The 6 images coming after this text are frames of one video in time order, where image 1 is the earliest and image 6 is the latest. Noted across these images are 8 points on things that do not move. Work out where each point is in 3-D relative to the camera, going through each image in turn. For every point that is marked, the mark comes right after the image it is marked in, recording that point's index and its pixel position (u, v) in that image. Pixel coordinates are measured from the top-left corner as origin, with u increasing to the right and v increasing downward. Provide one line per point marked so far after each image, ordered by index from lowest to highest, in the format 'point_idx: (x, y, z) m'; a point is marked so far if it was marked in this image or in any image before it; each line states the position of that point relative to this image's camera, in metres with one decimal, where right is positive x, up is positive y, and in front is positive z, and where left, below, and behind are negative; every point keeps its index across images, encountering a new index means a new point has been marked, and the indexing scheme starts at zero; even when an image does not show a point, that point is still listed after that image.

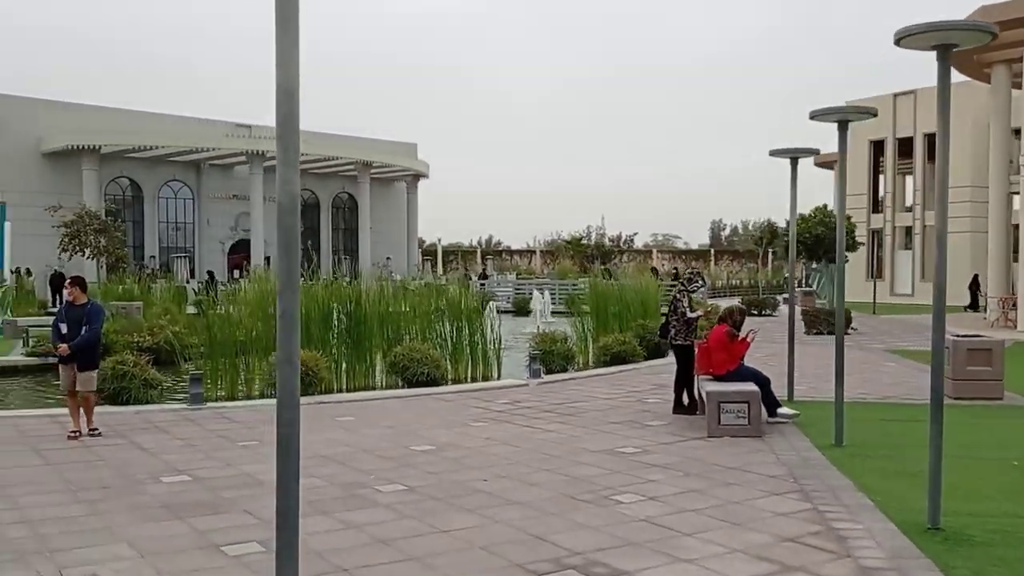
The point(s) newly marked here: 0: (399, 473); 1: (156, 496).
0: (-0.9, -1.4, +6.8) m
1: (-2.5, -1.4, +6.1) m
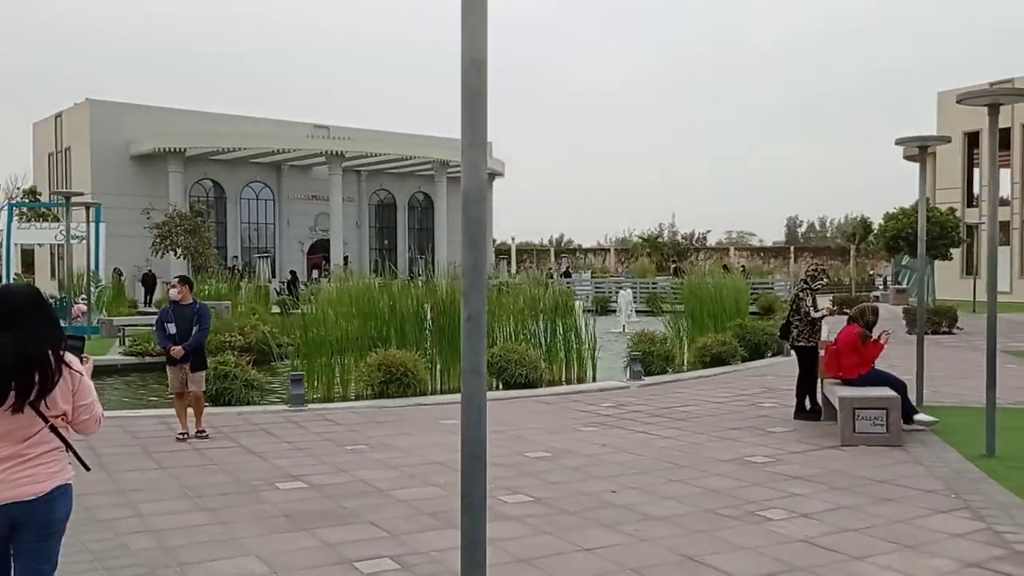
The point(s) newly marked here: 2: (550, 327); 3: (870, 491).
0: (+0.1, -1.4, +6.5) m
1: (-1.6, -1.4, +5.9) m
2: (+0.6, -0.6, +13.5) m
3: (+2.5, -1.4, +6.1) m
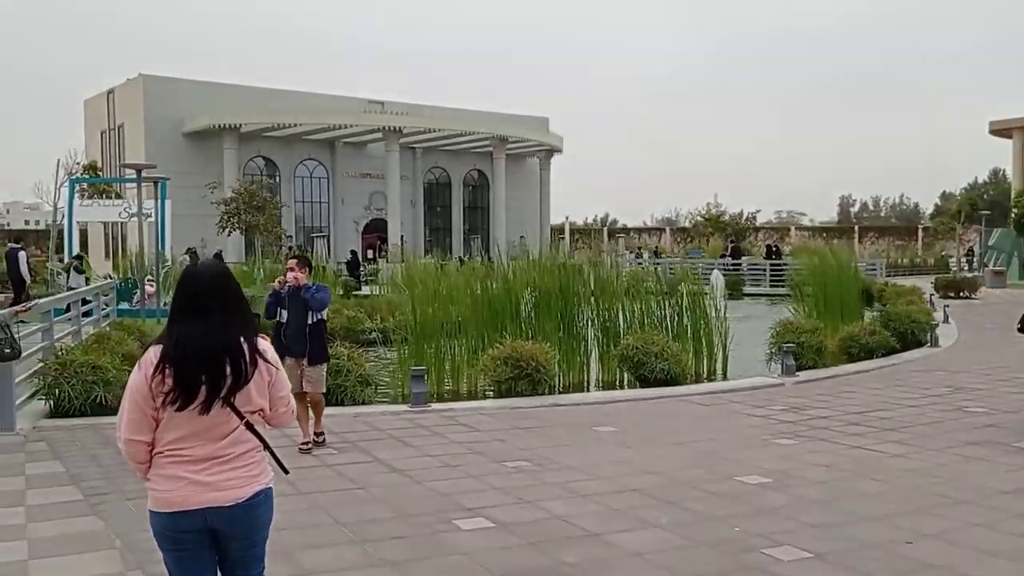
0: (+1.5, -1.3, +5.0) m
1: (-0.2, -1.4, +4.4) m
2: (+2.3, -0.3, +12.0) m
3: (+3.8, -1.3, +4.5) m
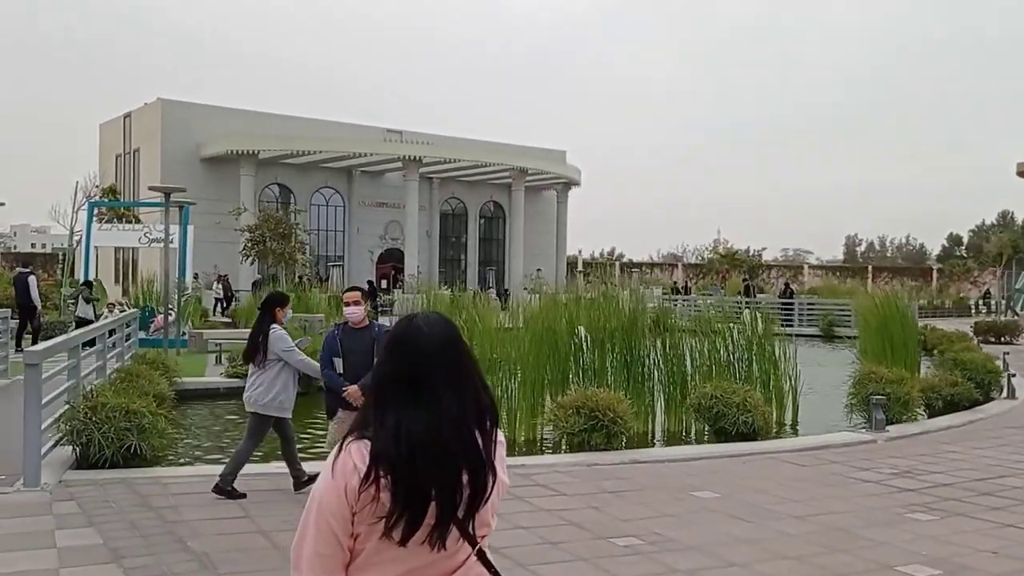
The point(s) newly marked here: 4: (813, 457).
0: (+2.1, -1.6, +4.0) m
1: (+0.5, -1.6, +3.5) m
2: (+3.0, -0.9, +11.1) m
3: (+4.5, -1.6, +3.5) m
4: (+3.0, -1.7, +8.7) m
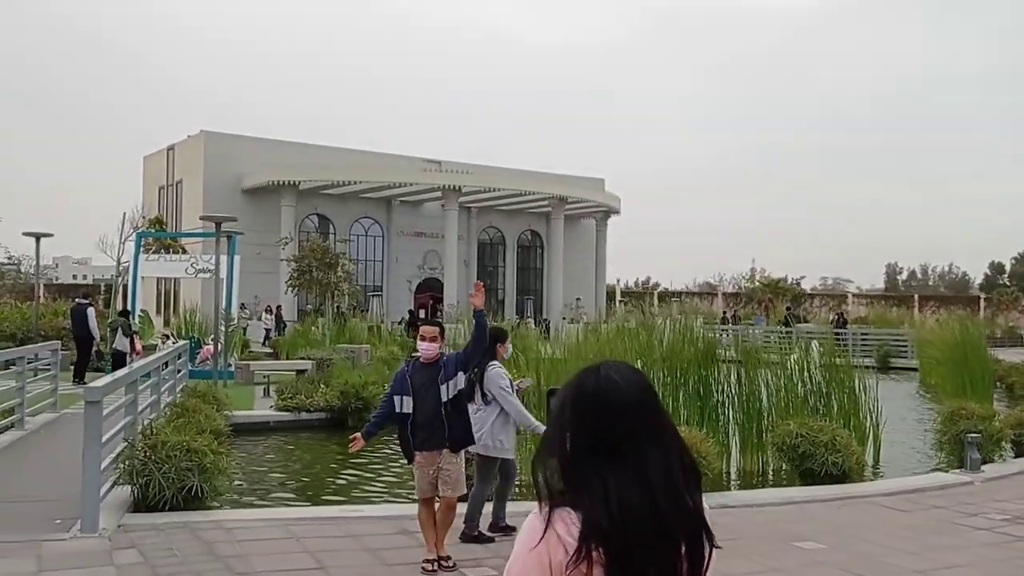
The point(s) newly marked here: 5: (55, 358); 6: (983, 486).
0: (+2.7, -1.7, +3.4) m
1: (+1.0, -1.7, +3.0) m
2: (+3.7, -1.3, +10.5) m
3: (+5.0, -1.7, +2.9) m
4: (+3.6, -1.9, +8.0) m
5: (-6.3, -1.0, +12.2) m
6: (+4.7, -2.0, +8.8) m
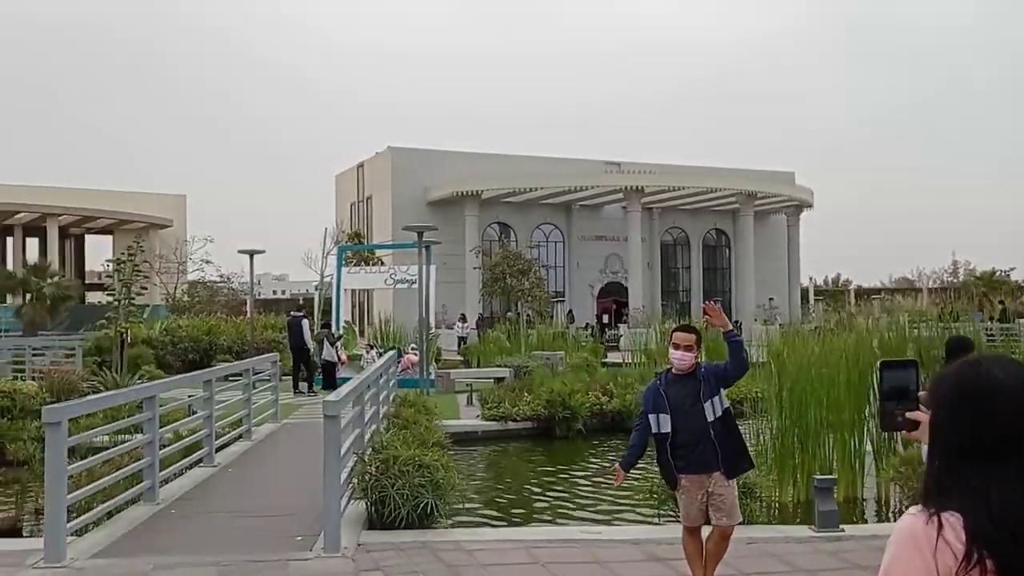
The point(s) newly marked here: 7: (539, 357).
0: (+3.7, -1.6, +2.2) m
1: (+2.0, -1.6, +2.1) m
2: (+6.2, -1.1, +8.9) m
3: (+5.9, -1.5, +1.2) m
4: (+5.6, -1.8, +6.5) m
5: (-3.4, -1.2, +12.6) m
6: (+6.8, -1.8, +7.0) m
7: (+0.6, -1.5, +19.1) m
